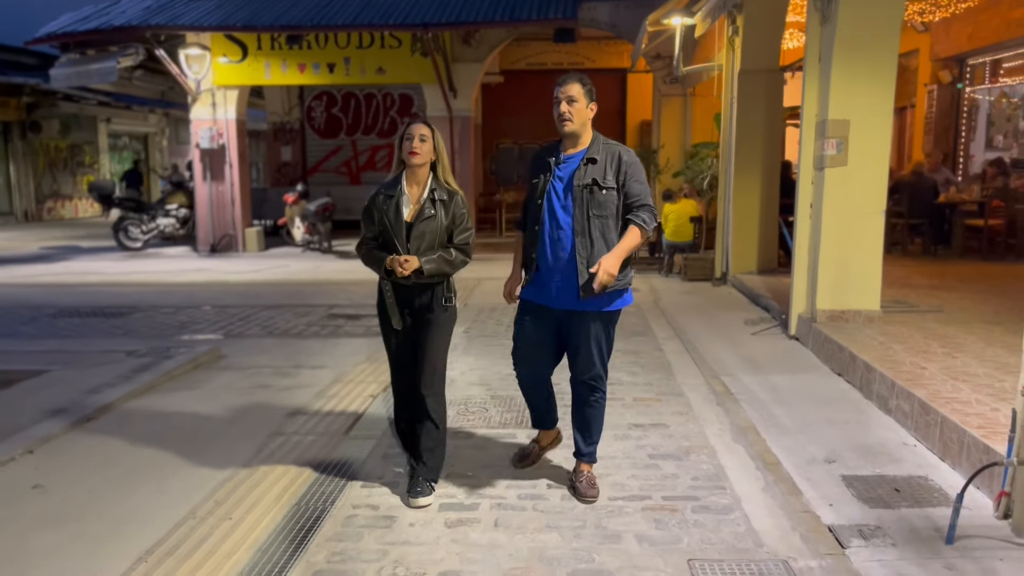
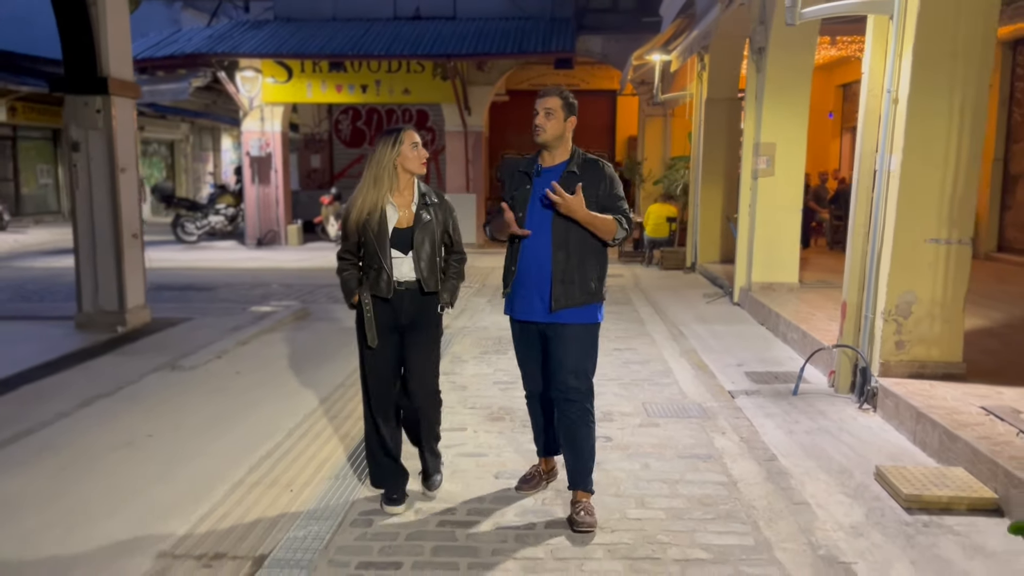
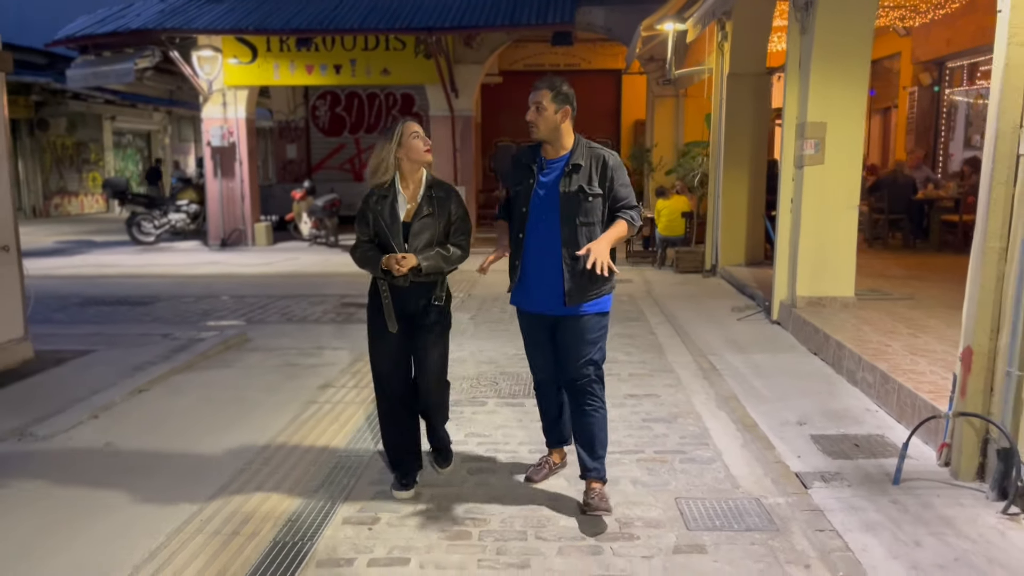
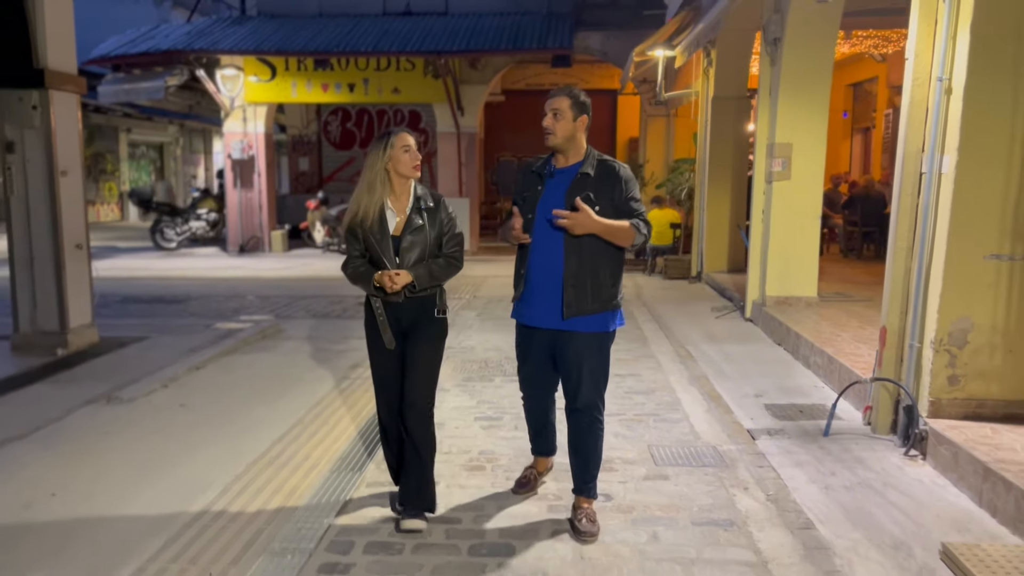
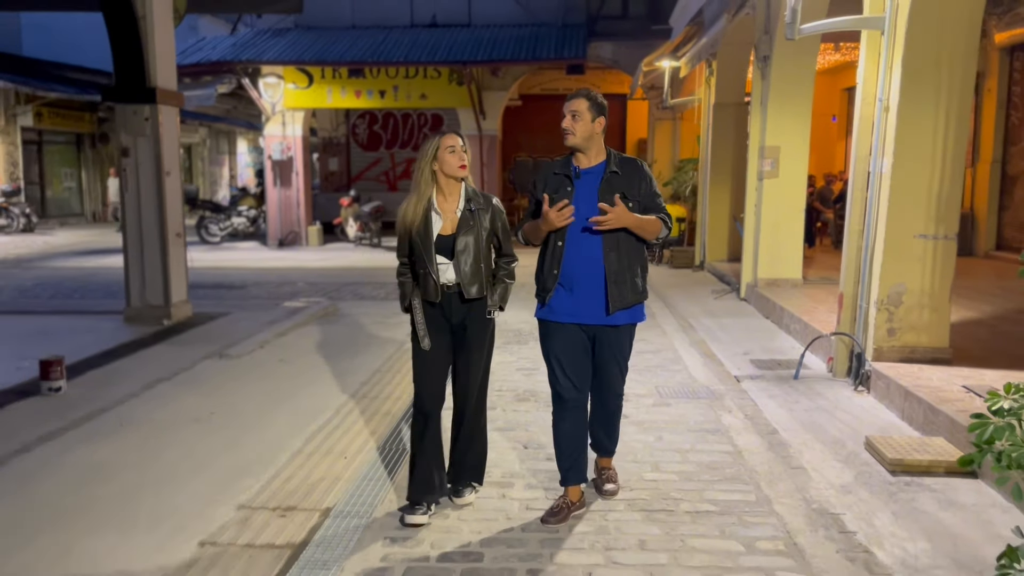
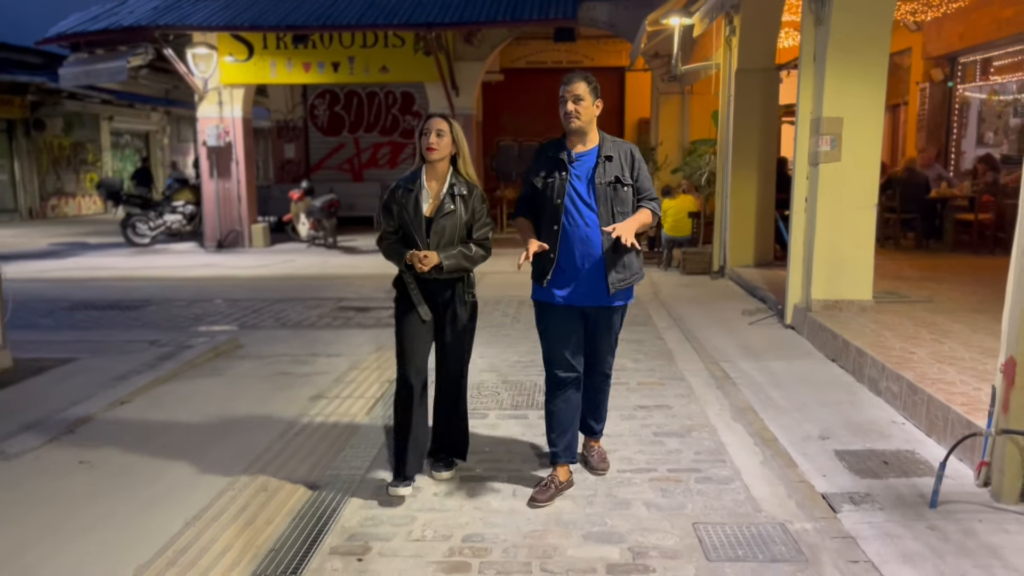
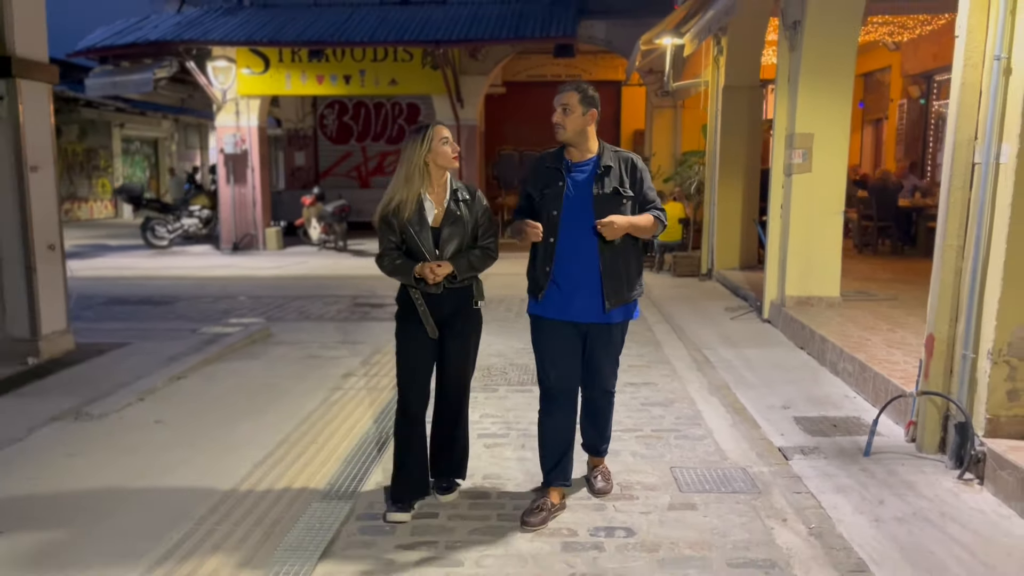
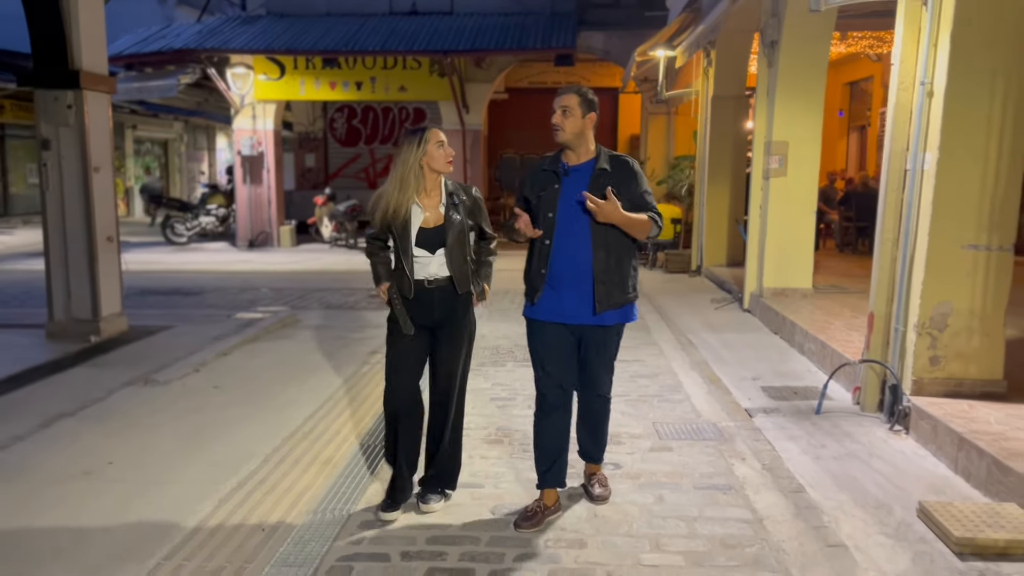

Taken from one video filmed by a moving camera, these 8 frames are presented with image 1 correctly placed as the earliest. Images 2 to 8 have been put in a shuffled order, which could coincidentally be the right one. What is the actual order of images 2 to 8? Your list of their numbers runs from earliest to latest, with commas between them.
6, 3, 7, 4, 8, 2, 5
